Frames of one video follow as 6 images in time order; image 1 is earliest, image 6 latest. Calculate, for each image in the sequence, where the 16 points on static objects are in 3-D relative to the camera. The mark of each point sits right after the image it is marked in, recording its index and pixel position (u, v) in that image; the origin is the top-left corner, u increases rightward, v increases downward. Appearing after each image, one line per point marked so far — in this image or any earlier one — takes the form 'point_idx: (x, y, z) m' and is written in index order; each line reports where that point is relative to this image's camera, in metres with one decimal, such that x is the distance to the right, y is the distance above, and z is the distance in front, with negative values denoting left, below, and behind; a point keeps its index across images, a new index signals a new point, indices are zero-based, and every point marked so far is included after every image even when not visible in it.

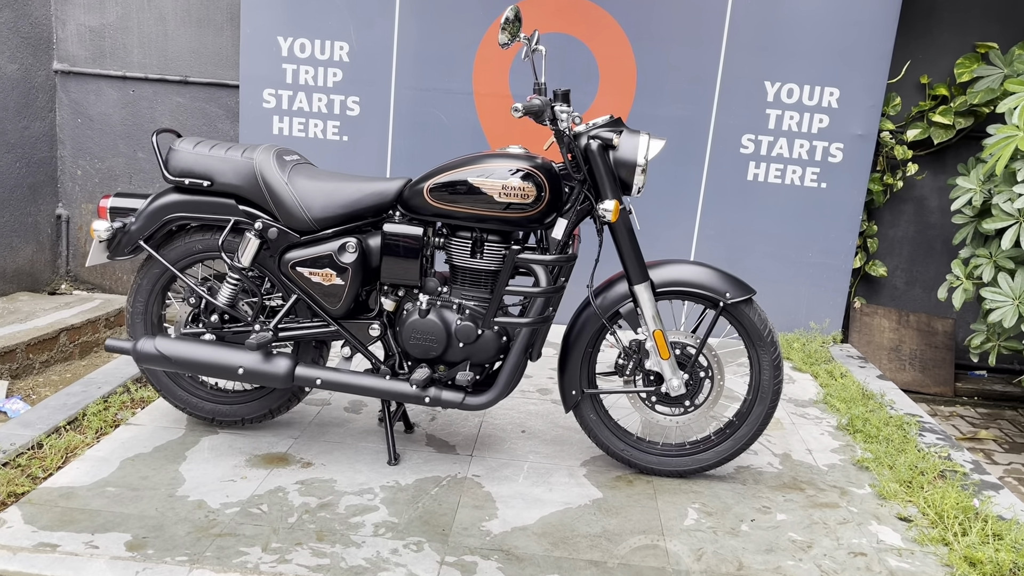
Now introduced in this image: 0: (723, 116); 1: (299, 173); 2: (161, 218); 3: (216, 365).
0: (+1.2, +0.9, +4.9) m
1: (-0.7, +0.4, +3.0) m
2: (-1.2, +0.3, +3.1) m
3: (-1.0, -0.3, +3.0) m
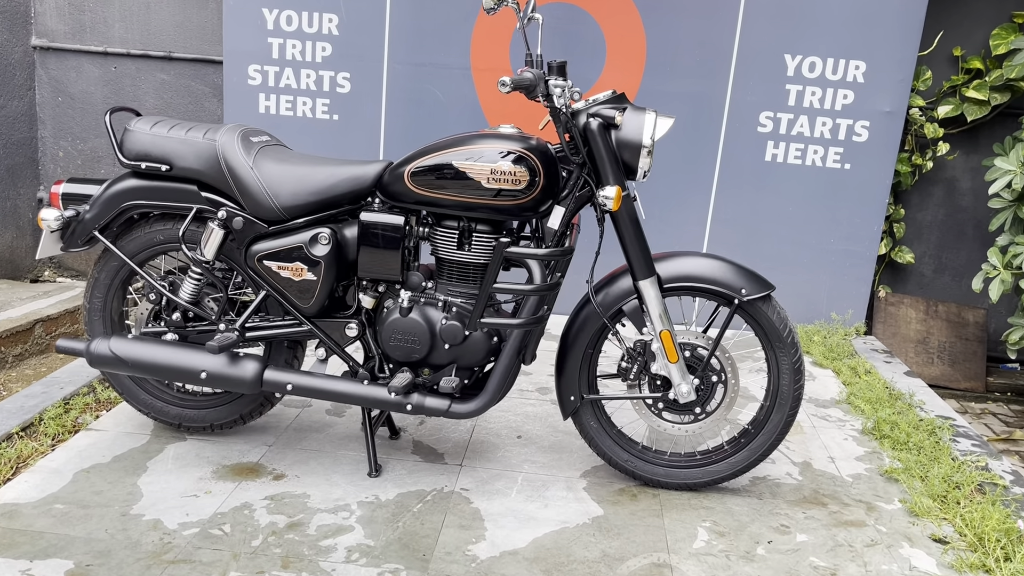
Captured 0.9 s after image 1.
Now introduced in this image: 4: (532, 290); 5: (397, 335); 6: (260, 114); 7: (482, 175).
0: (+1.2, +1.0, +4.6) m
1: (-0.8, +0.4, +2.7) m
2: (-1.2, +0.3, +2.8) m
3: (-1.0, -0.2, +2.7) m
4: (0.0, 0.0, +2.6) m
5: (-0.4, -0.1, +2.7) m
6: (-1.4, +0.9, +4.8) m
7: (-0.1, +0.3, +2.6) m
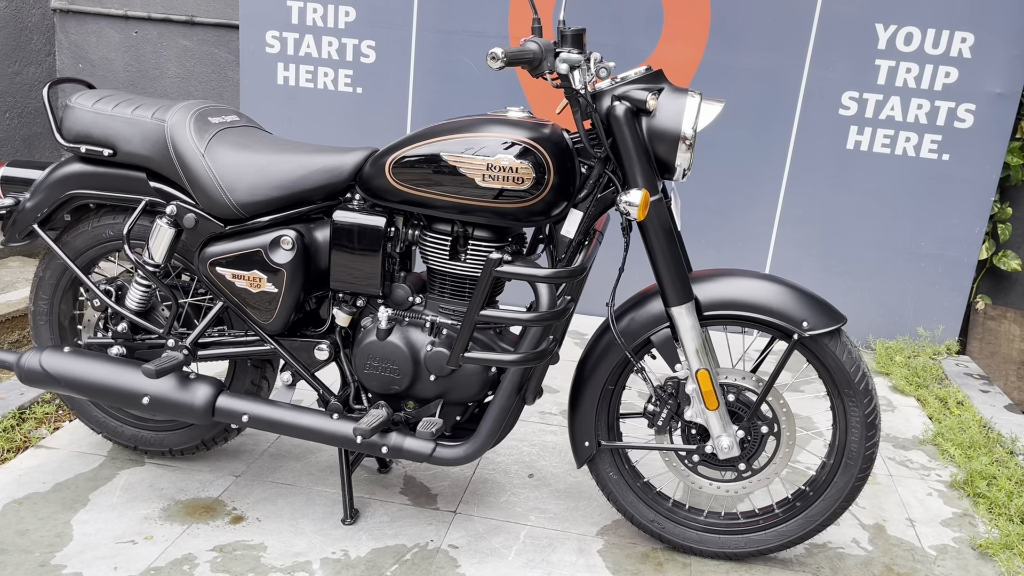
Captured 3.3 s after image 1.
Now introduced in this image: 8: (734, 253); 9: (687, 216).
0: (+1.4, +1.0, +3.9) m
1: (-0.7, +0.4, +2.3) m
2: (-1.2, +0.3, +2.4) m
3: (-1.0, -0.3, +2.3) m
4: (0.0, -0.1, +2.1) m
5: (-0.4, -0.2, +2.3) m
6: (-1.1, +1.0, +4.3) m
7: (-0.1, +0.3, +2.1) m
8: (+1.1, +0.2, +4.2) m
9: (+0.8, +0.3, +4.2) m
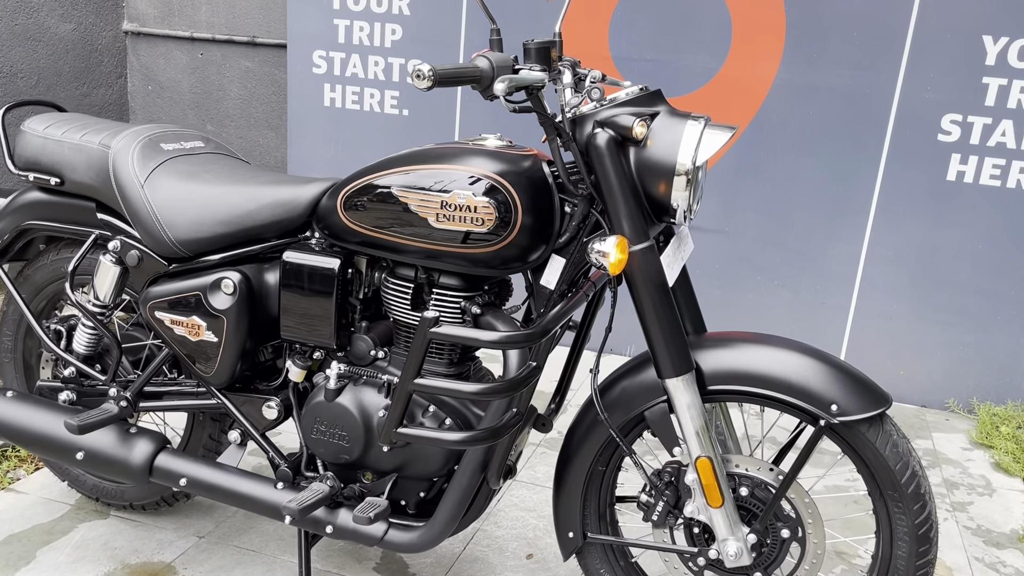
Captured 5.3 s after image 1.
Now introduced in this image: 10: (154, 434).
0: (+1.5, +0.8, +3.4) m
1: (-0.8, +0.3, +2.1) m
2: (-1.2, +0.2, +2.2) m
3: (-1.1, -0.4, +2.1) m
4: (0.0, -0.2, +1.7) m
5: (-0.4, -0.3, +2.0) m
6: (-0.9, +0.8, +4.2) m
7: (-0.2, +0.2, +1.8) m
8: (+1.3, 0.0, +3.7) m
9: (+1.0, +0.1, +3.7) m
10: (-0.8, -0.3, +2.1) m
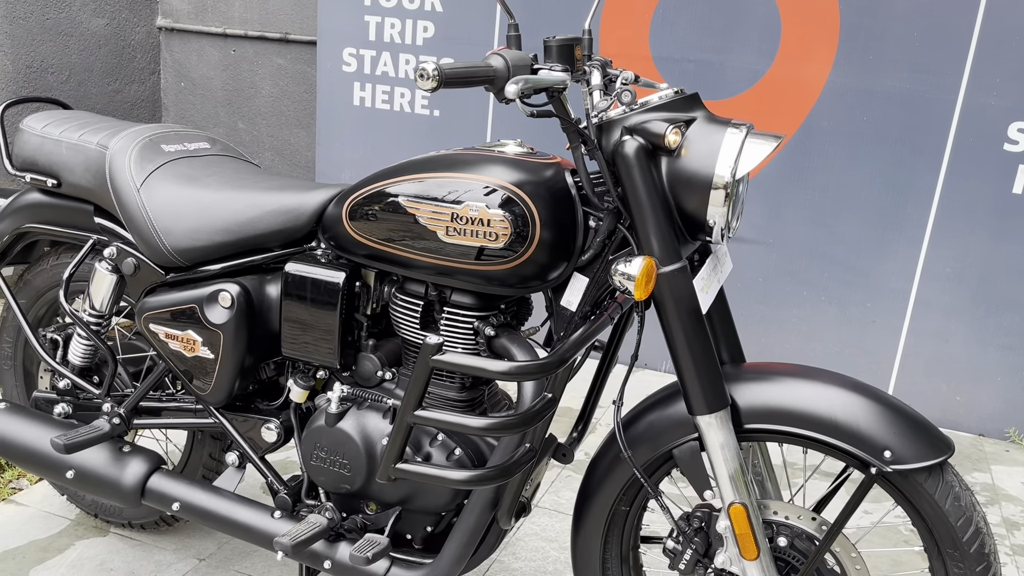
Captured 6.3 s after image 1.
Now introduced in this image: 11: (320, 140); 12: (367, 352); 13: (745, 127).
0: (+1.7, +0.7, +3.2) m
1: (-0.7, +0.2, +1.9) m
2: (-1.2, +0.1, +2.1) m
3: (-1.0, -0.4, +2.0) m
4: (0.0, -0.2, +1.6) m
5: (-0.4, -0.3, +1.8) m
6: (-0.7, +0.8, +4.0) m
7: (-0.1, +0.1, +1.7) m
8: (+1.4, -0.1, +3.5) m
9: (+1.2, +0.1, +3.5) m
10: (-0.8, -0.4, +2.0) m
11: (-0.9, +0.7, +4.2) m
12: (-0.3, -0.1, +1.8) m
13: (+0.4, +0.3, +1.5) m
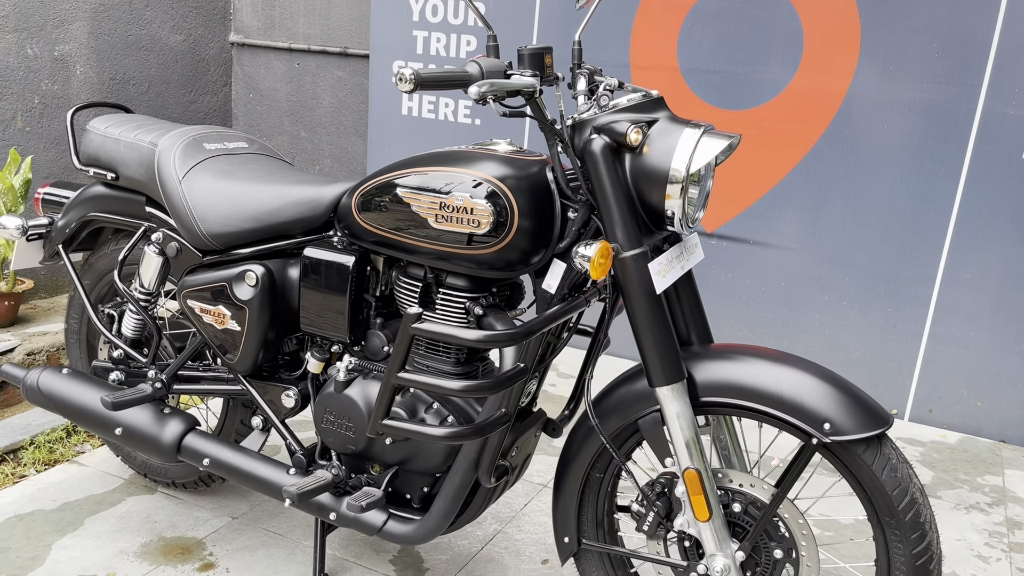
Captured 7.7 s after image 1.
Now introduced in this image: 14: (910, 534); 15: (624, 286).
0: (+1.8, +0.7, +3.2) m
1: (-0.7, +0.3, +2.2) m
2: (-1.2, +0.2, +2.4) m
3: (-1.1, -0.3, +2.3) m
4: (-0.1, -0.2, +1.8) m
5: (-0.4, -0.3, +2.0) m
6: (-0.5, +0.8, +4.3) m
7: (-0.2, +0.2, +1.9) m
8: (+1.5, -0.1, +3.6) m
9: (+1.3, +0.1, +3.6) m
10: (-0.8, -0.3, +2.2) m
11: (-0.7, +0.7, +4.4) m
12: (-0.3, -0.1, +2.0) m
13: (+0.4, +0.3, +1.7) m
14: (+0.7, -0.5, +1.6) m
15: (+0.2, 0.0, +1.7) m
